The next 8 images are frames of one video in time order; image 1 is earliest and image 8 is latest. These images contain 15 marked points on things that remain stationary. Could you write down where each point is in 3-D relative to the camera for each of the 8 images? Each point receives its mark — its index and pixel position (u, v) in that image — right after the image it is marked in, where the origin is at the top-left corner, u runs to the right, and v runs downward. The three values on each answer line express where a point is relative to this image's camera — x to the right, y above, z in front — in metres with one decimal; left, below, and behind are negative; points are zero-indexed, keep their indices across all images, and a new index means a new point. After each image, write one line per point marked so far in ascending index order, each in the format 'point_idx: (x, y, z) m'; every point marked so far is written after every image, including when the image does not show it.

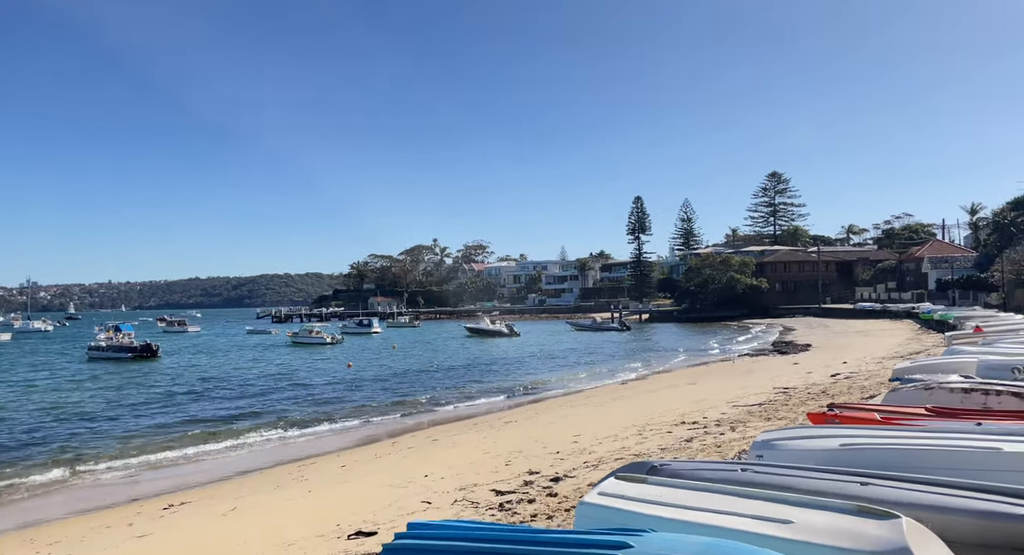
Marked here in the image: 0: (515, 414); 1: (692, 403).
0: (+0.1, -3.0, +16.6) m
1: (+3.7, -2.6, +16.0) m
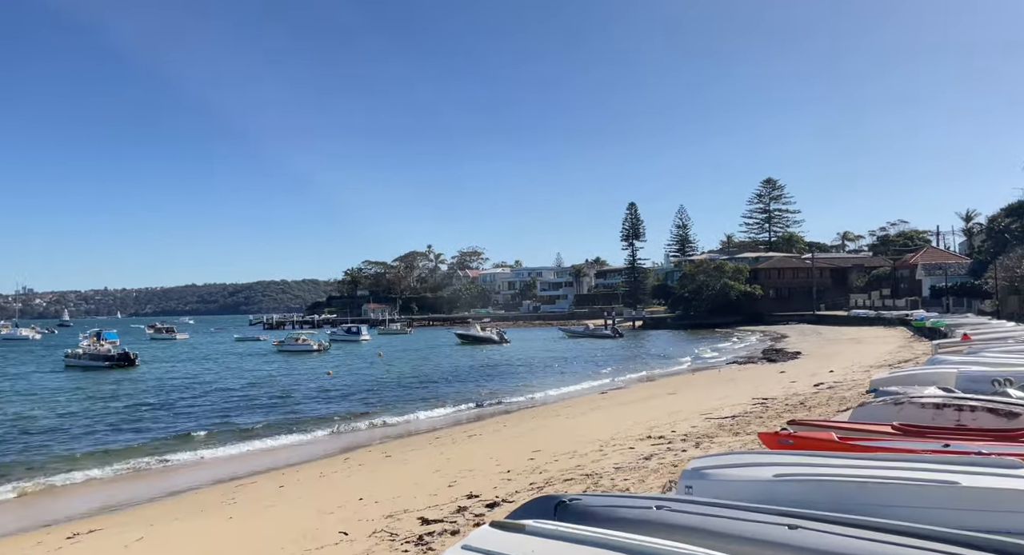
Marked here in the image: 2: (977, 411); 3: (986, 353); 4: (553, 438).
0: (-0.6, -3.1, +15.9) m
1: (+3.0, -2.7, +15.3) m
2: (+4.4, -1.3, +7.4) m
3: (+9.2, -1.5, +15.2) m
4: (+0.8, -2.6, +12.6) m
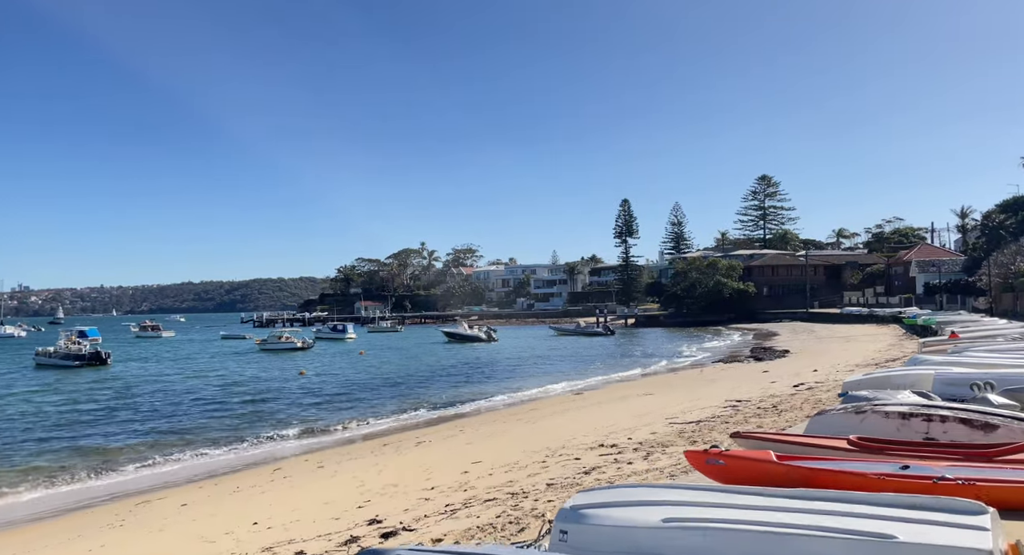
0: (-1.4, -3.0, +14.8) m
1: (+2.1, -2.6, +14.2) m
2: (+3.6, -1.2, +6.4) m
3: (+8.4, -1.4, +14.2) m
4: (-0.1, -2.5, +11.6) m
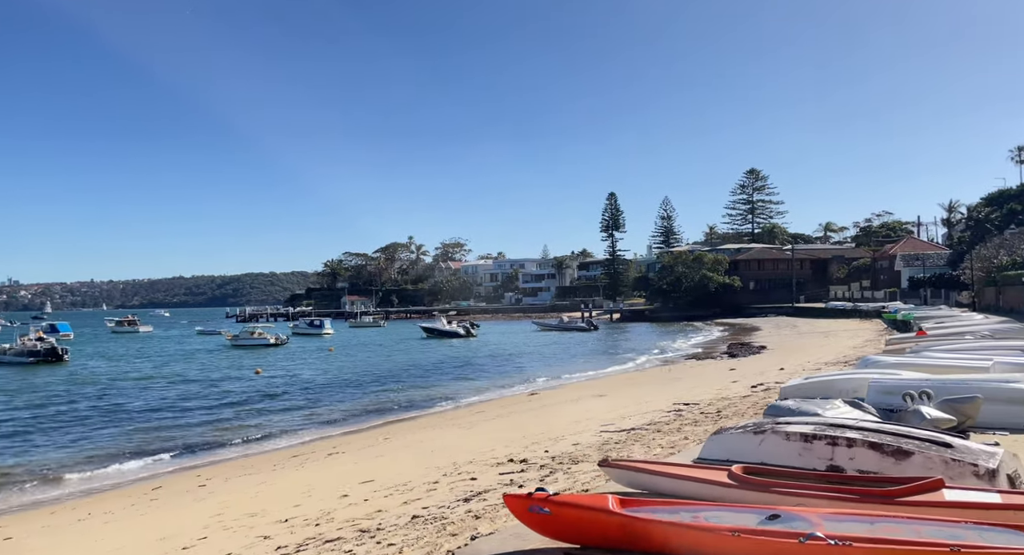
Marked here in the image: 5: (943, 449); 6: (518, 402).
0: (-2.8, -2.9, +13.7) m
1: (+0.8, -2.5, +13.1) m
2: (+2.3, -1.2, +5.3) m
3: (+7.0, -1.3, +13.2) m
4: (-1.3, -2.5, +10.5) m
5: (+2.8, -1.1, +5.1) m
6: (+0.1, -3.2, +19.8) m
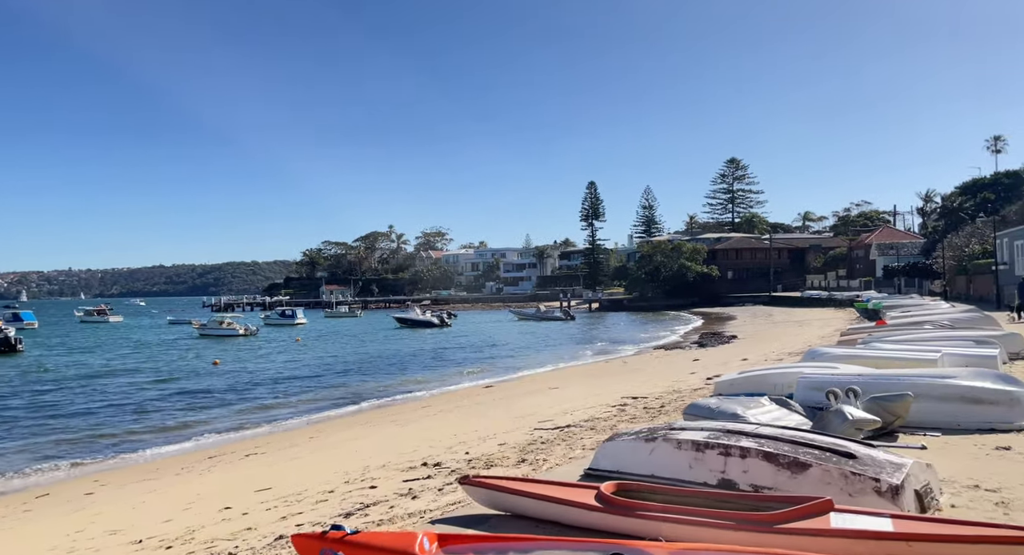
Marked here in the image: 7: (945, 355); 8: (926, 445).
0: (-3.8, -2.7, +13.0) m
1: (-0.3, -2.4, +12.5) m
2: (+1.4, -1.1, +4.7) m
3: (+6.0, -1.1, +12.6) m
4: (-2.4, -2.3, +9.8) m
5: (+1.9, -1.1, +4.4) m
6: (-1.1, -2.9, +19.1) m
7: (+5.8, -1.0, +10.4) m
8: (+3.4, -1.4, +6.4) m
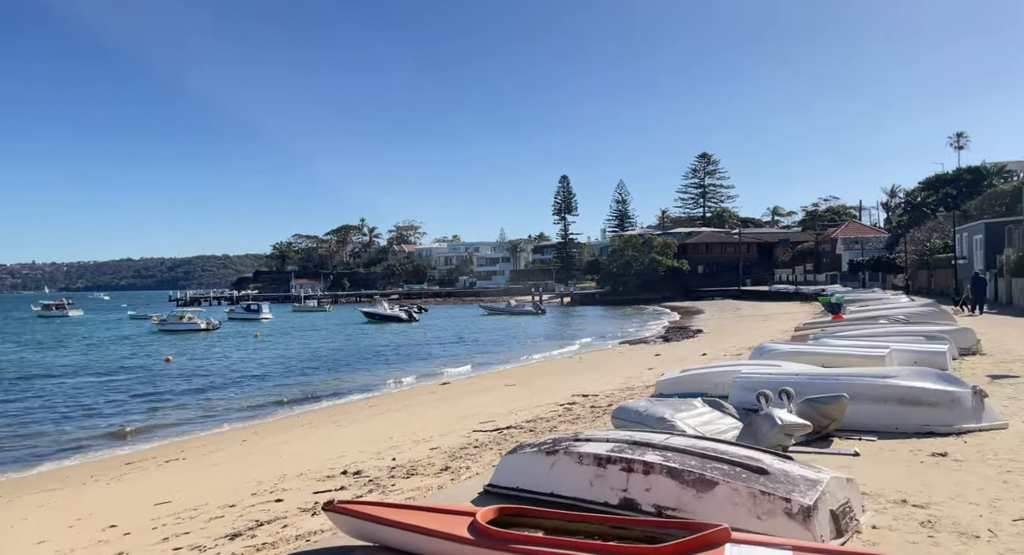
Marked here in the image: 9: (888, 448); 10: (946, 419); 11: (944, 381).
0: (-4.8, -2.6, +12.4) m
1: (-1.2, -2.3, +12.0) m
2: (+0.8, -1.1, +4.2) m
3: (+5.1, -1.0, +12.3) m
4: (-3.2, -2.3, +9.2) m
5: (+1.3, -1.0, +4.0) m
6: (-2.2, -2.8, +18.6) m
7: (+4.9, -0.9, +10.0) m
8: (+2.7, -1.3, +6.0) m
9: (+2.9, -1.3, +6.0) m
10: (+3.6, -1.2, +6.4) m
11: (+3.7, -0.9, +6.7) m
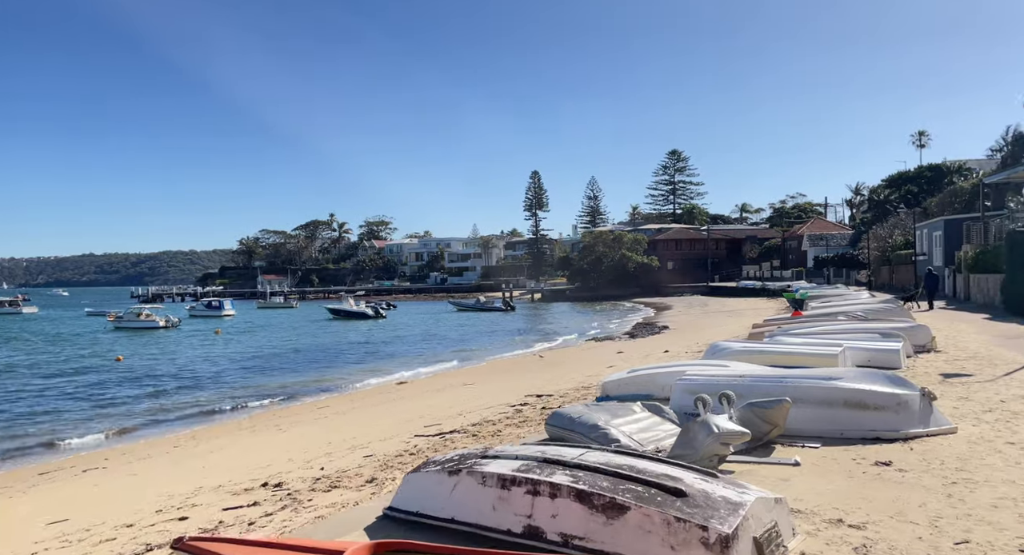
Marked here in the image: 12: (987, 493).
0: (-5.6, -2.6, +11.7) m
1: (-2.0, -2.2, +11.5) m
2: (+0.2, -1.1, +3.8) m
3: (+4.2, -1.0, +12.0) m
4: (-3.9, -2.2, +8.6) m
5: (+0.7, -1.0, +3.6) m
6: (-3.2, -2.7, +18.0) m
7: (+4.2, -0.9, +9.7) m
8: (+2.1, -1.3, +5.6) m
9: (+2.3, -1.3, +5.7) m
10: (+3.0, -1.2, +6.1) m
11: (+3.1, -0.9, +6.4) m
12: (+2.9, -1.3, +4.7) m
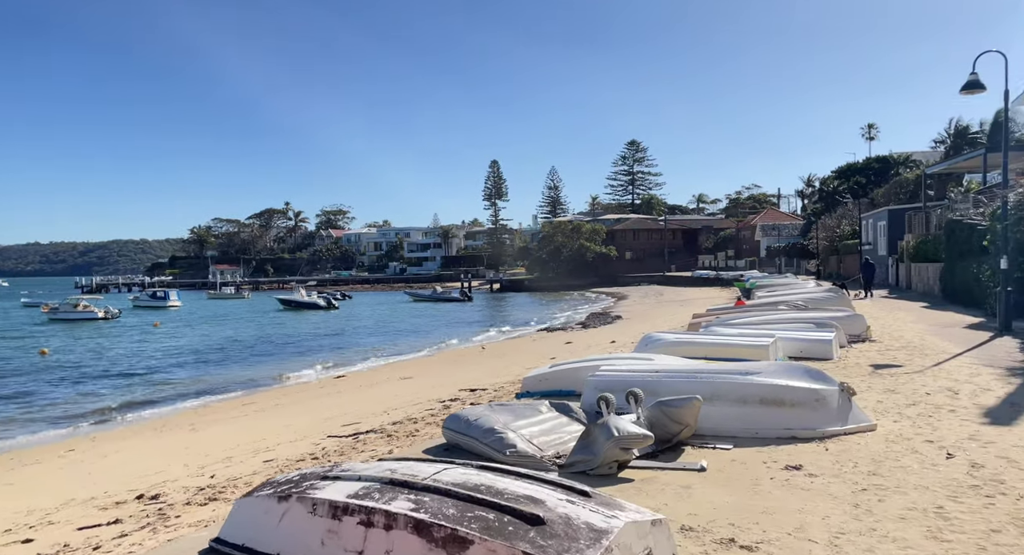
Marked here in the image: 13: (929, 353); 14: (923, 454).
0: (-6.7, -2.4, +10.9) m
1: (-3.1, -2.1, +10.8) m
2: (-0.5, -1.0, +3.2) m
3: (+3.1, -0.8, +11.7) m
4: (-4.8, -2.1, +7.9) m
5: (+0.1, -1.0, +3.1) m
6: (-4.6, -2.5, +17.3) m
7: (+3.2, -0.8, +9.4) m
8: (+1.3, -1.2, +5.1) m
9: (+1.5, -1.3, +5.2) m
10: (+2.2, -1.1, +5.7) m
11: (+2.3, -0.8, +6.0) m
12: (+2.1, -1.2, +4.3) m
13: (+5.2, -0.9, +9.6) m
14: (+2.7, -1.2, +5.1) m
